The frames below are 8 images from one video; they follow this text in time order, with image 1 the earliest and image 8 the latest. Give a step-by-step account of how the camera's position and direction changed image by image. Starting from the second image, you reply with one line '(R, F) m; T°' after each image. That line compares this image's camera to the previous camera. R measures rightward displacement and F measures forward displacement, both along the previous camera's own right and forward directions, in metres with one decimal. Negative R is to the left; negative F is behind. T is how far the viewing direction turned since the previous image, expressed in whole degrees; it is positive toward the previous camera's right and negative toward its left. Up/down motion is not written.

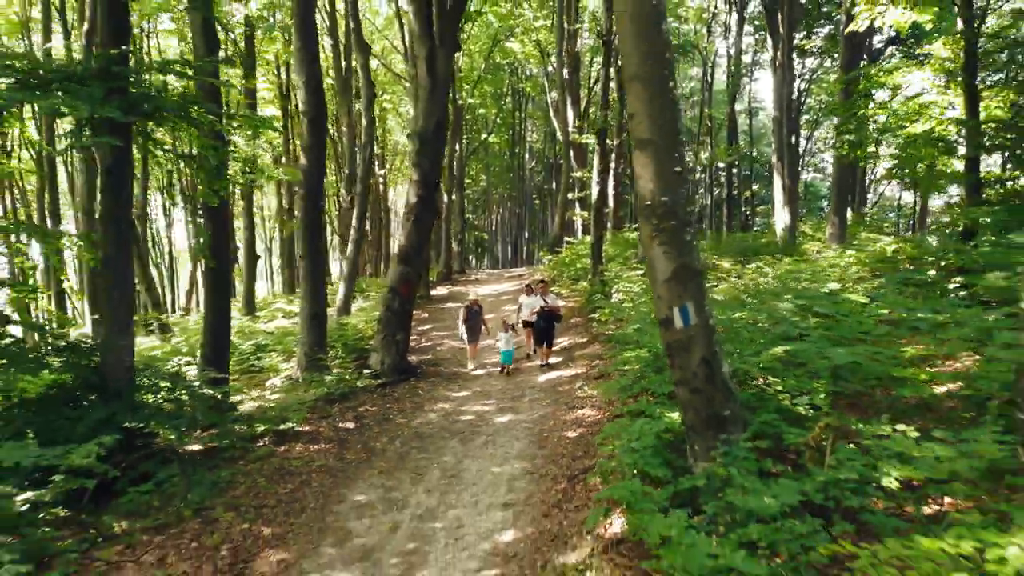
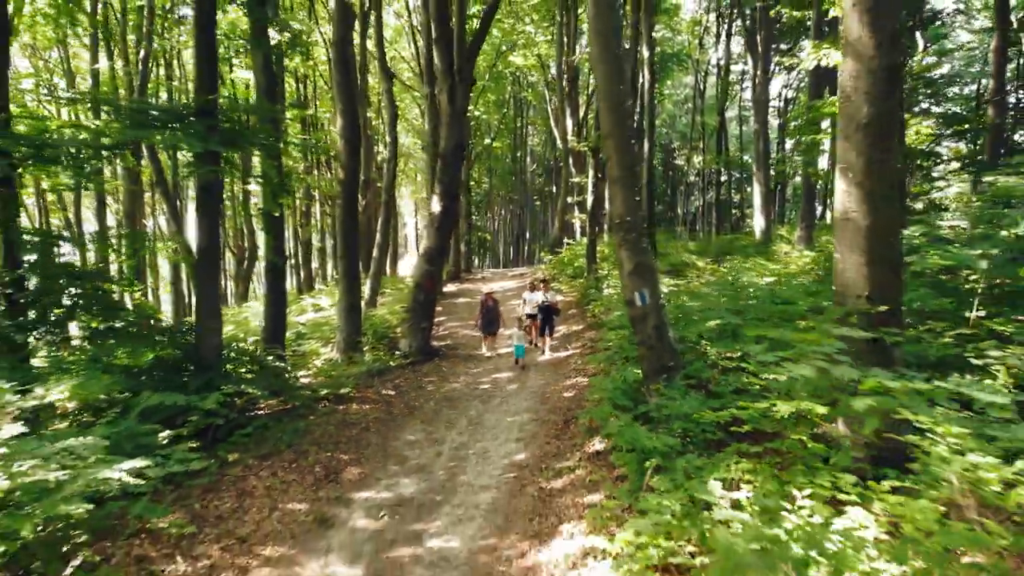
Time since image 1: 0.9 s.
(-0.1, -1.8) m; 0°
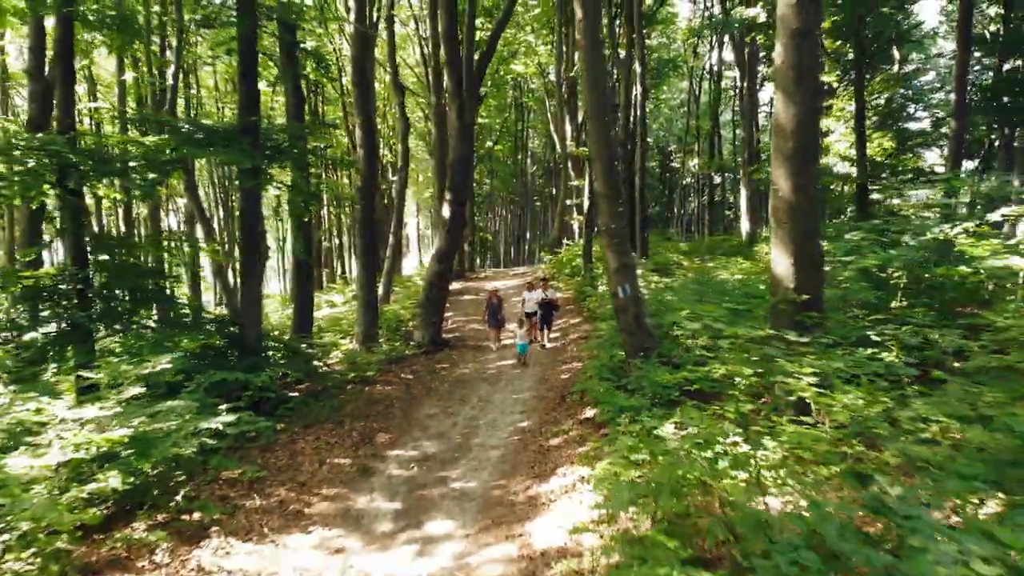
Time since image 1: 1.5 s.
(0.0, -1.3) m; 0°
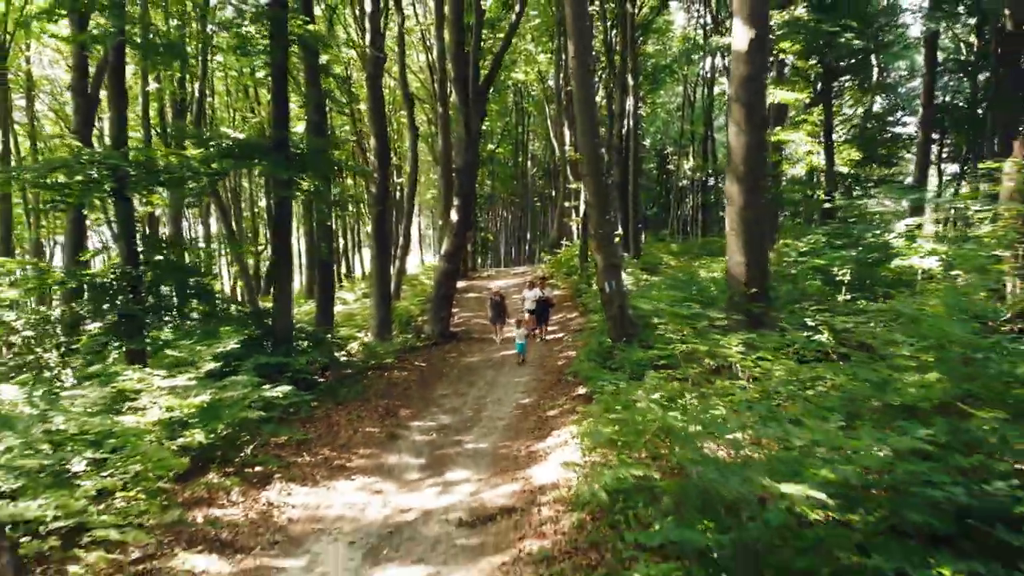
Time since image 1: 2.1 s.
(0.0, -1.3) m; 0°
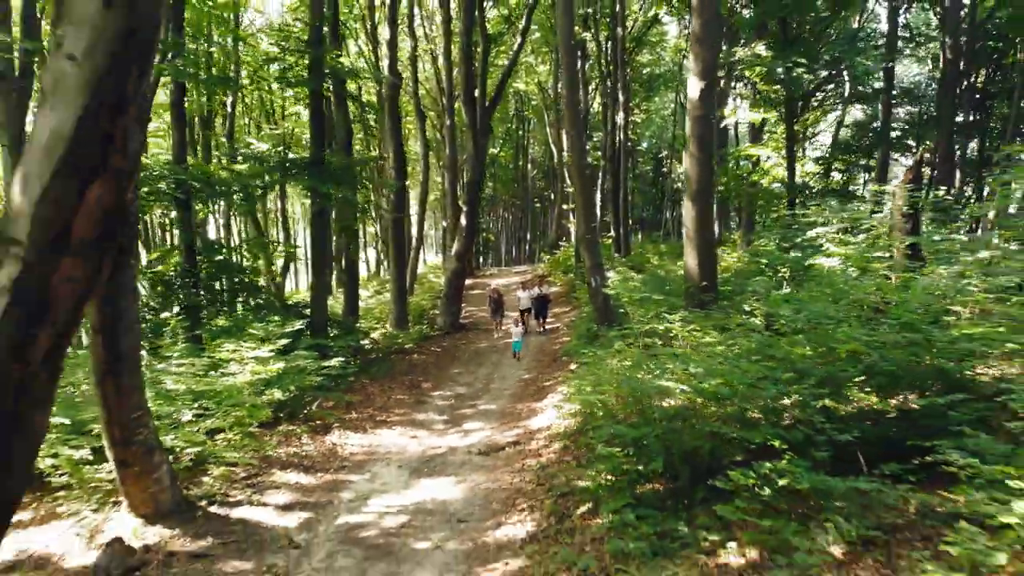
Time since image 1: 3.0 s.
(0.0, -1.9) m; 0°
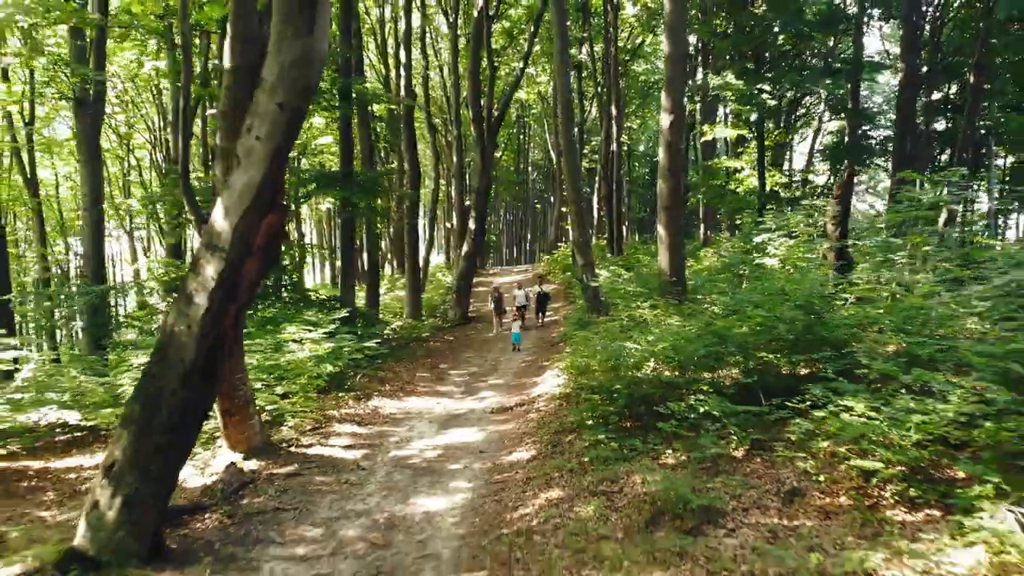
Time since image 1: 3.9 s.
(-0.1, -2.0) m; 0°
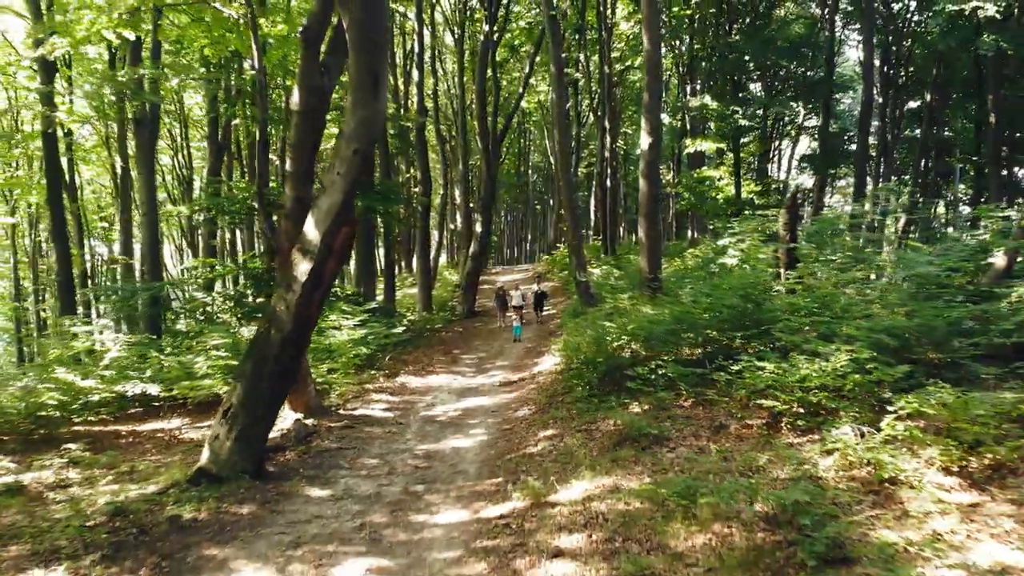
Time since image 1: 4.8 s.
(-0.1, -2.1) m; 0°
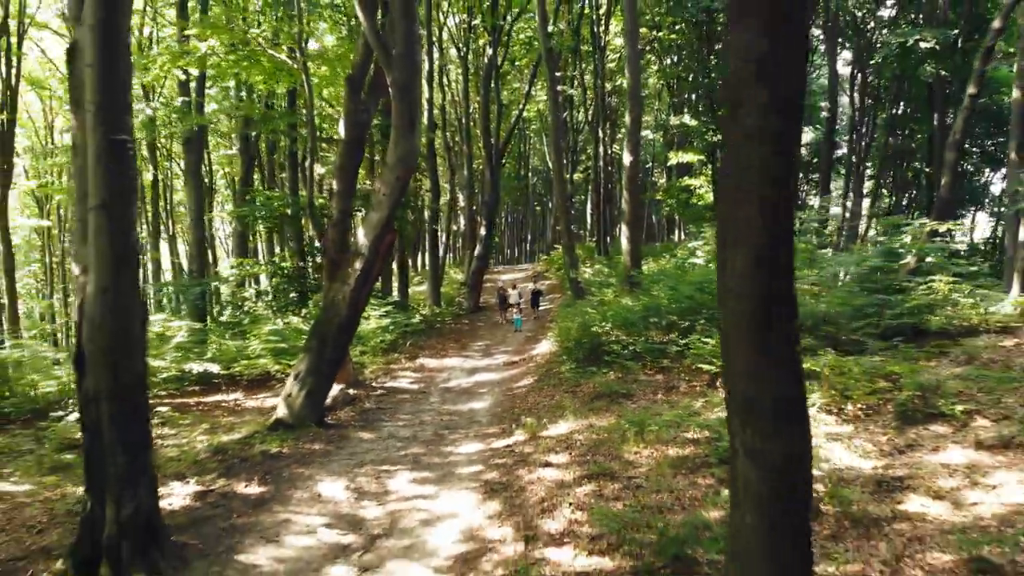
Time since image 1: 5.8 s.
(0.0, -2.3) m; 0°
